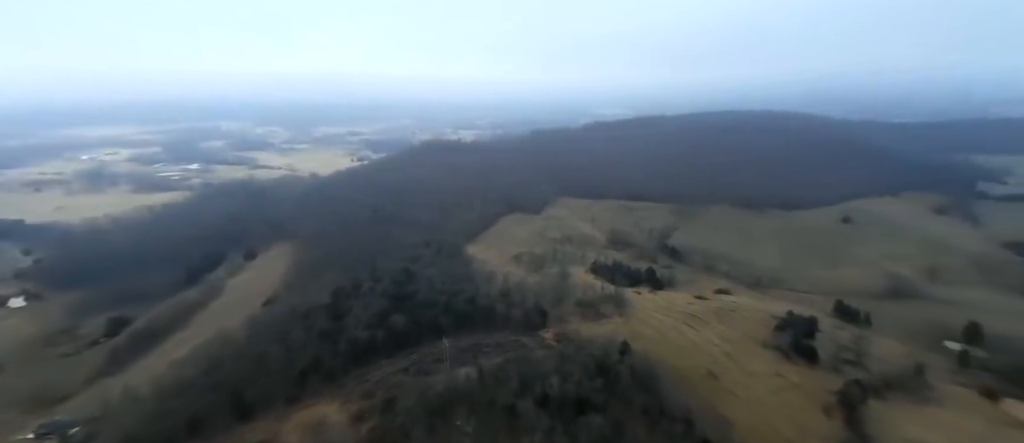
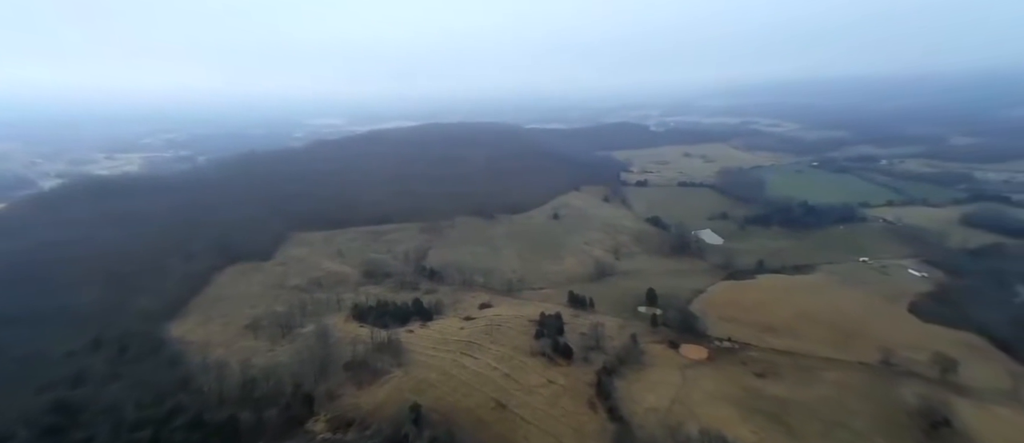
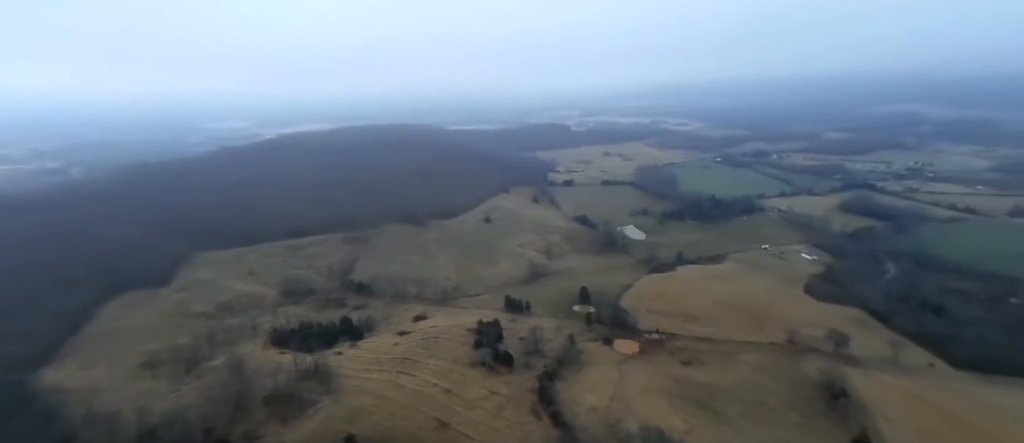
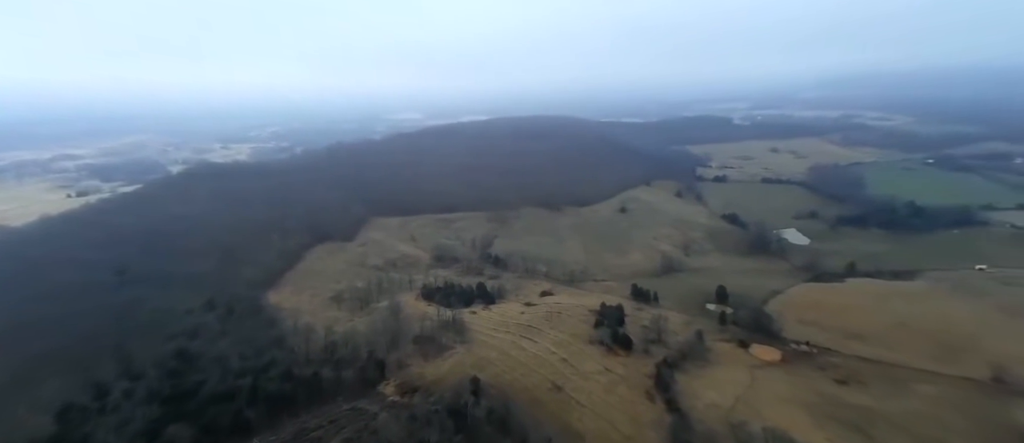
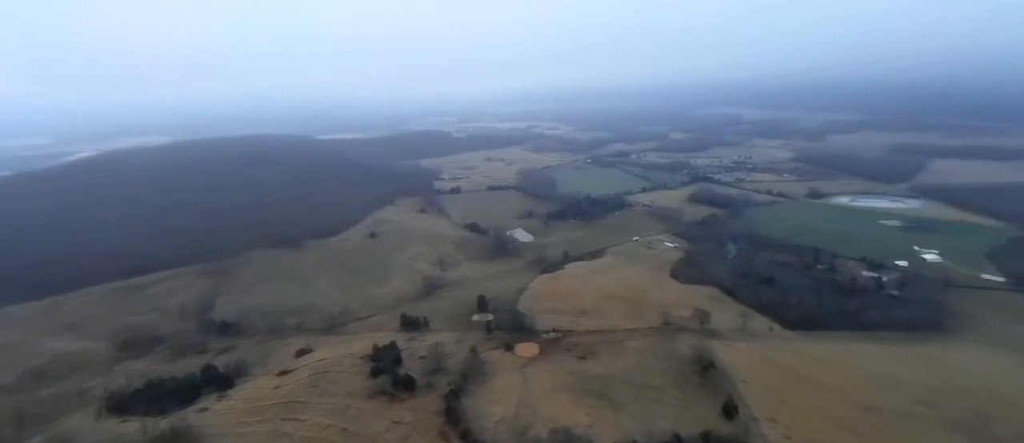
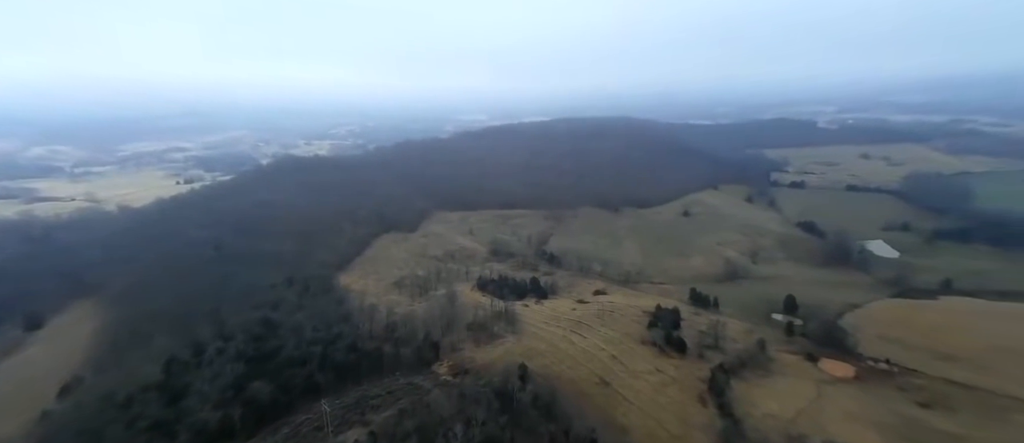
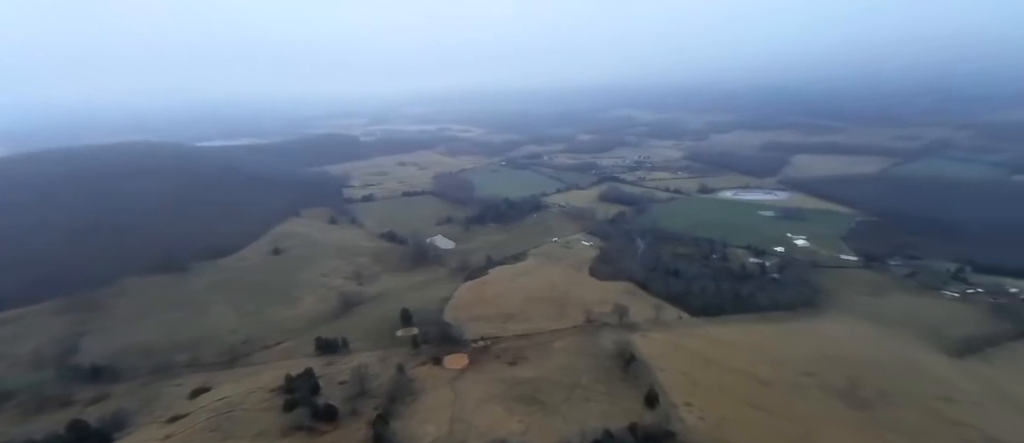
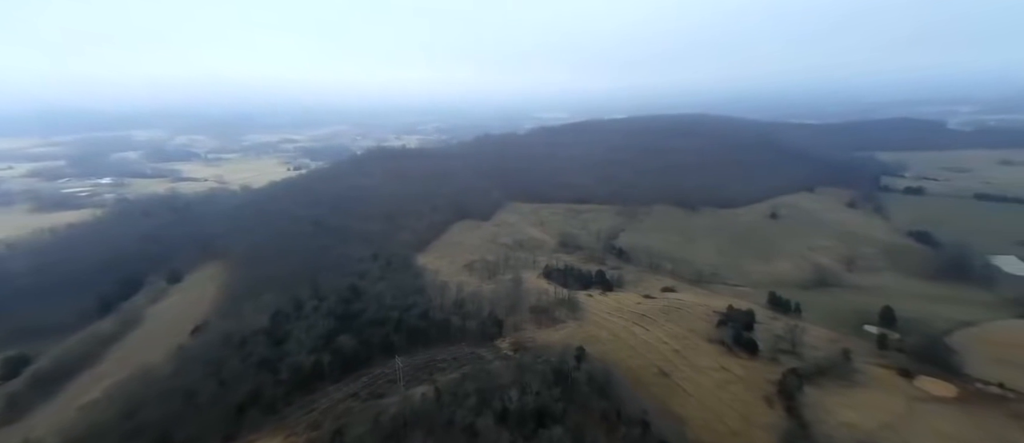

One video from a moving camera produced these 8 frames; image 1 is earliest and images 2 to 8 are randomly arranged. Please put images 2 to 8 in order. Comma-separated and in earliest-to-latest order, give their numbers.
8, 6, 4, 2, 3, 5, 7
